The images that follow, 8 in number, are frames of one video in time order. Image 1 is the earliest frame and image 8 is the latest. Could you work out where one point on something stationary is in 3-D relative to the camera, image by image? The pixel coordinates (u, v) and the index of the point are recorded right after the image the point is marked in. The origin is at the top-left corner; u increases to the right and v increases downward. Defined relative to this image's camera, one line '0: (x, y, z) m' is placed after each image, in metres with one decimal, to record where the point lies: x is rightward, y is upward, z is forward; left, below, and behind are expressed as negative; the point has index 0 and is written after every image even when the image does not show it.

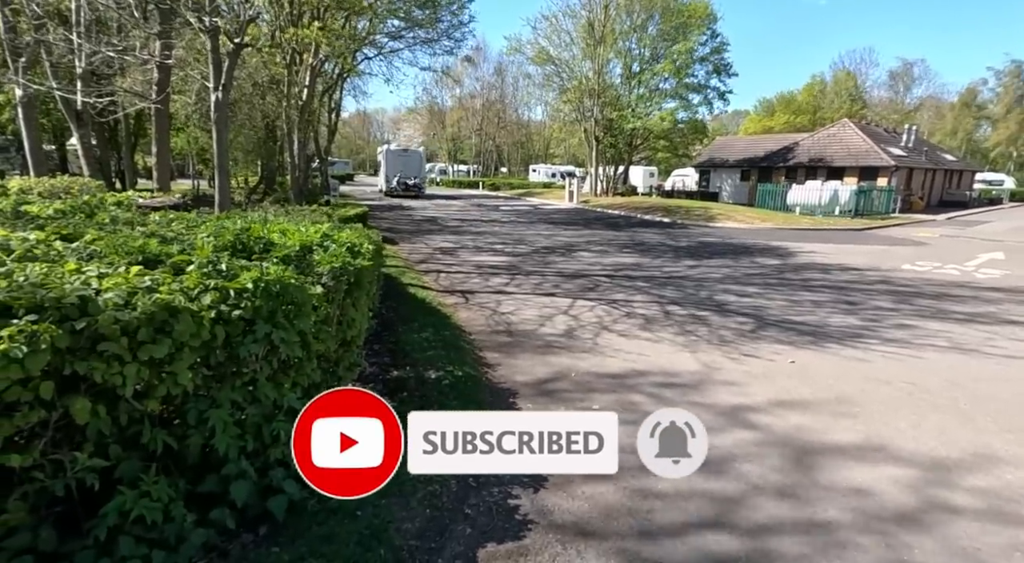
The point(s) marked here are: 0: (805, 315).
0: (+4.0, -0.6, +8.3) m
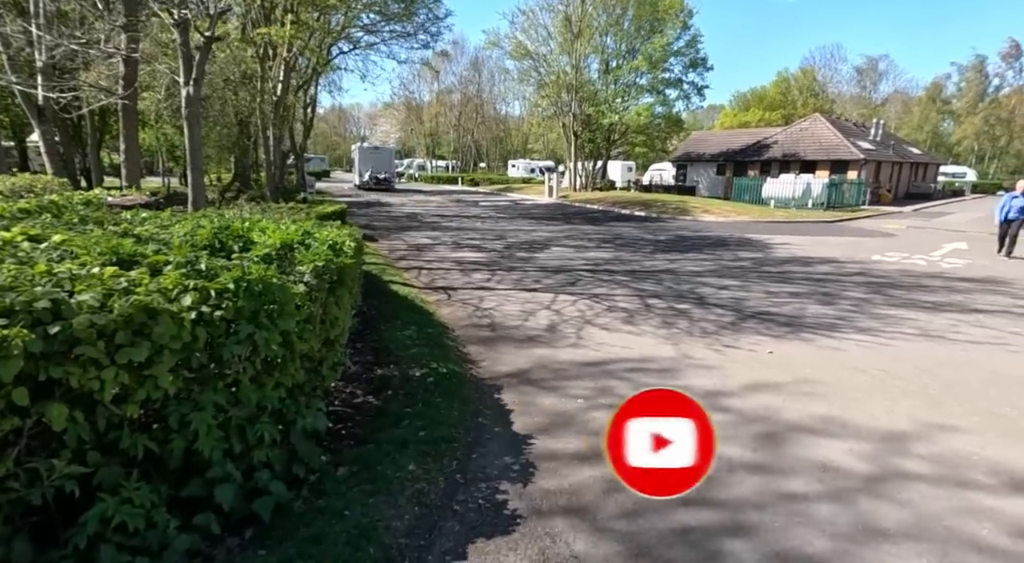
0: (+3.8, -0.4, +8.5) m
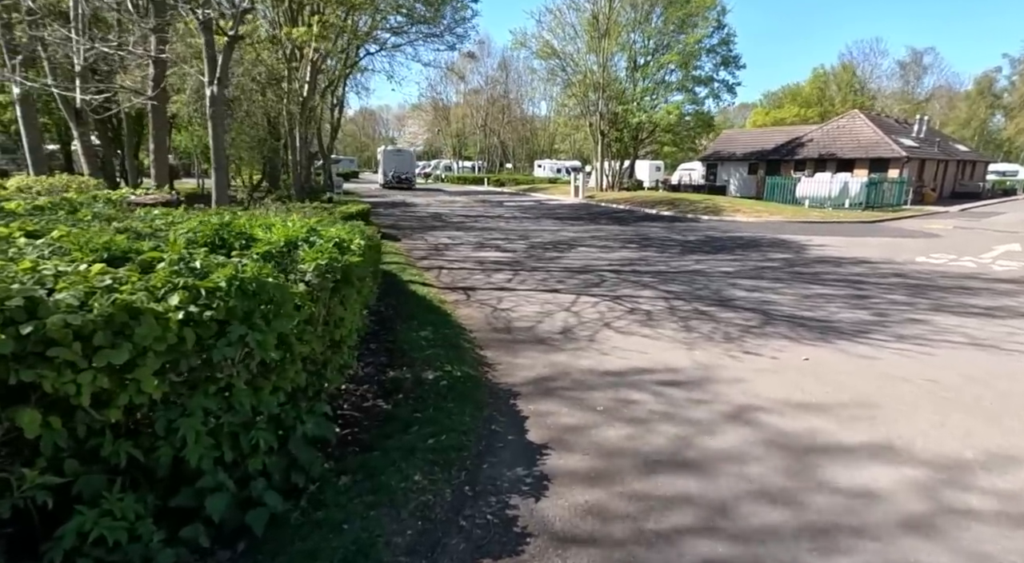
0: (+4.1, -0.5, +8.1) m
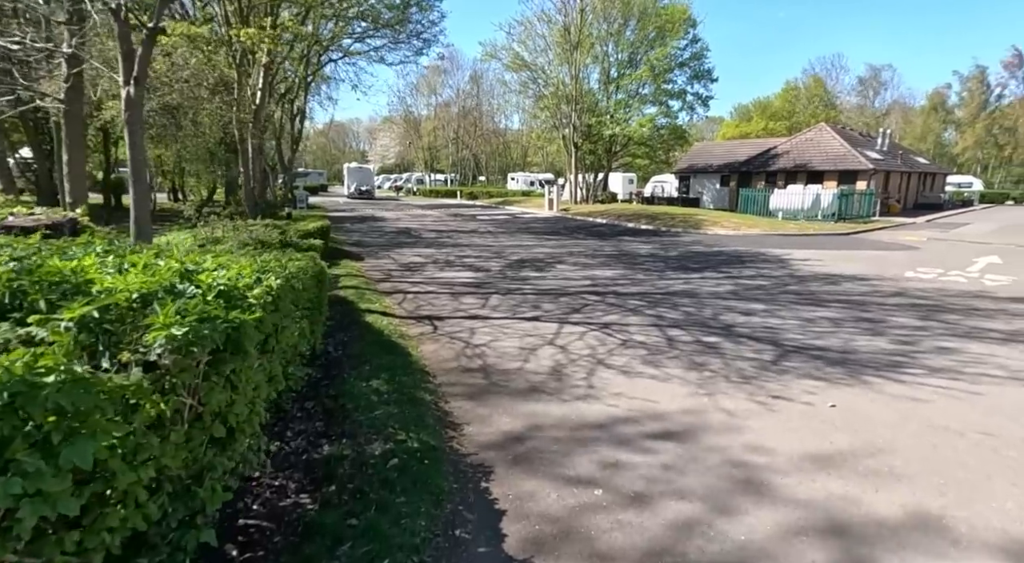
0: (+3.7, -0.8, +7.2) m
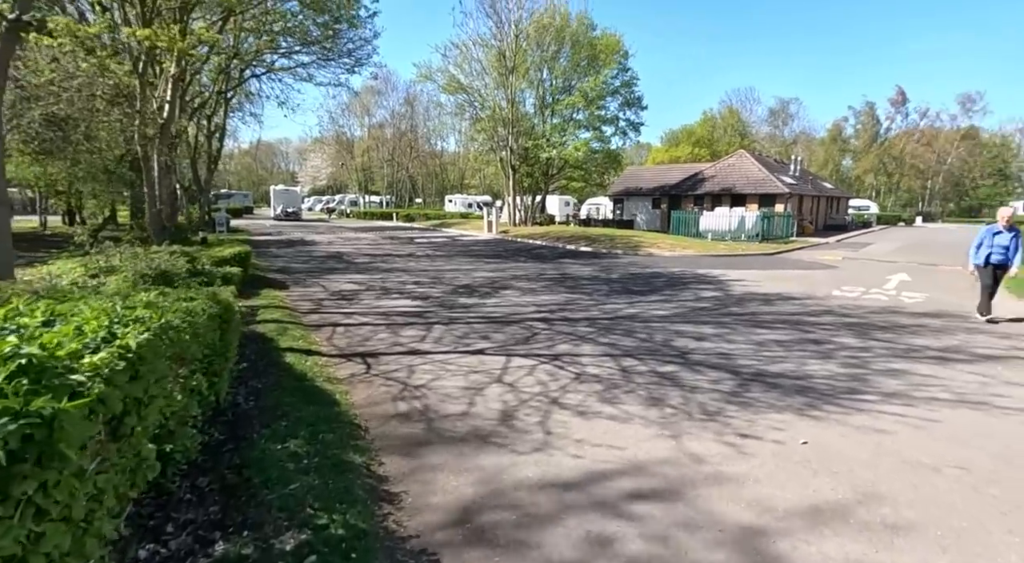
0: (+3.1, -1.0, +6.9) m
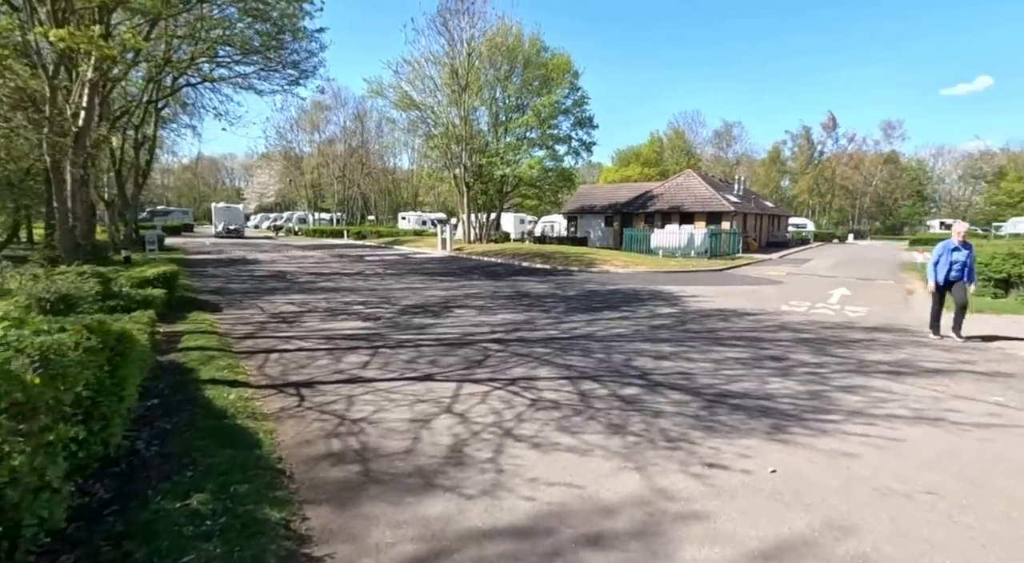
0: (+2.6, -1.2, +6.6) m
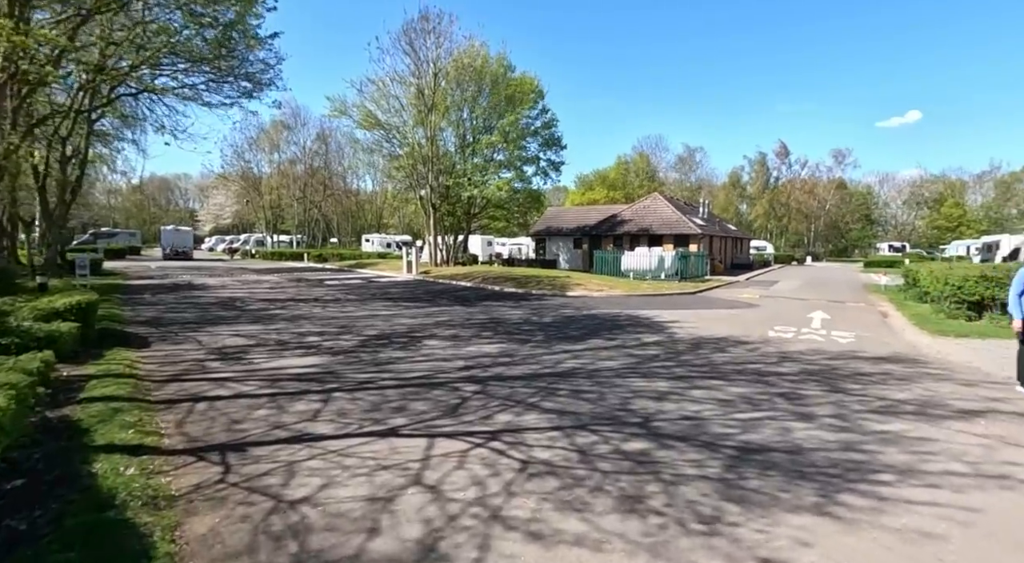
0: (+2.4, -1.5, +5.5) m
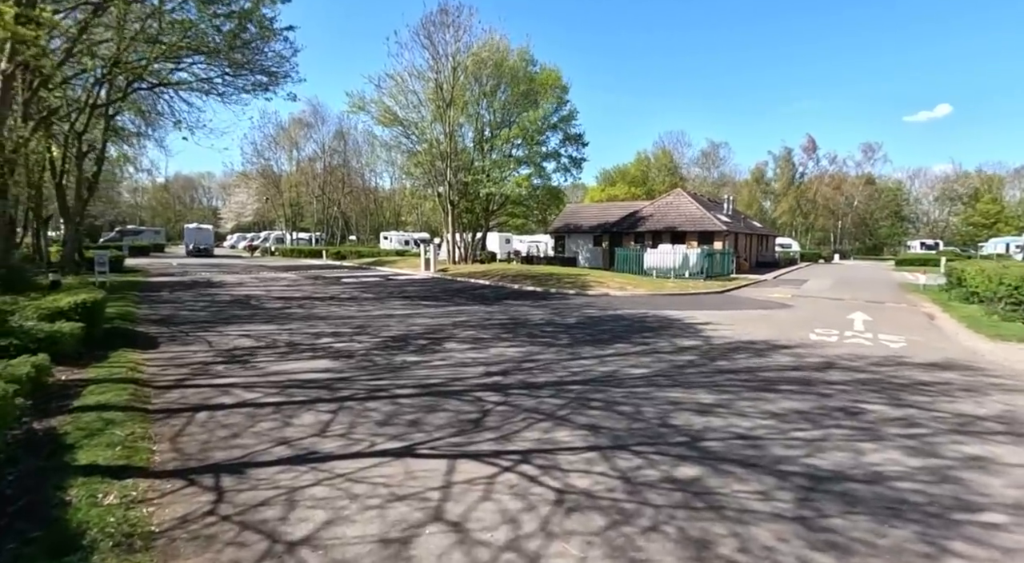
0: (+2.7, -1.5, +4.8) m
